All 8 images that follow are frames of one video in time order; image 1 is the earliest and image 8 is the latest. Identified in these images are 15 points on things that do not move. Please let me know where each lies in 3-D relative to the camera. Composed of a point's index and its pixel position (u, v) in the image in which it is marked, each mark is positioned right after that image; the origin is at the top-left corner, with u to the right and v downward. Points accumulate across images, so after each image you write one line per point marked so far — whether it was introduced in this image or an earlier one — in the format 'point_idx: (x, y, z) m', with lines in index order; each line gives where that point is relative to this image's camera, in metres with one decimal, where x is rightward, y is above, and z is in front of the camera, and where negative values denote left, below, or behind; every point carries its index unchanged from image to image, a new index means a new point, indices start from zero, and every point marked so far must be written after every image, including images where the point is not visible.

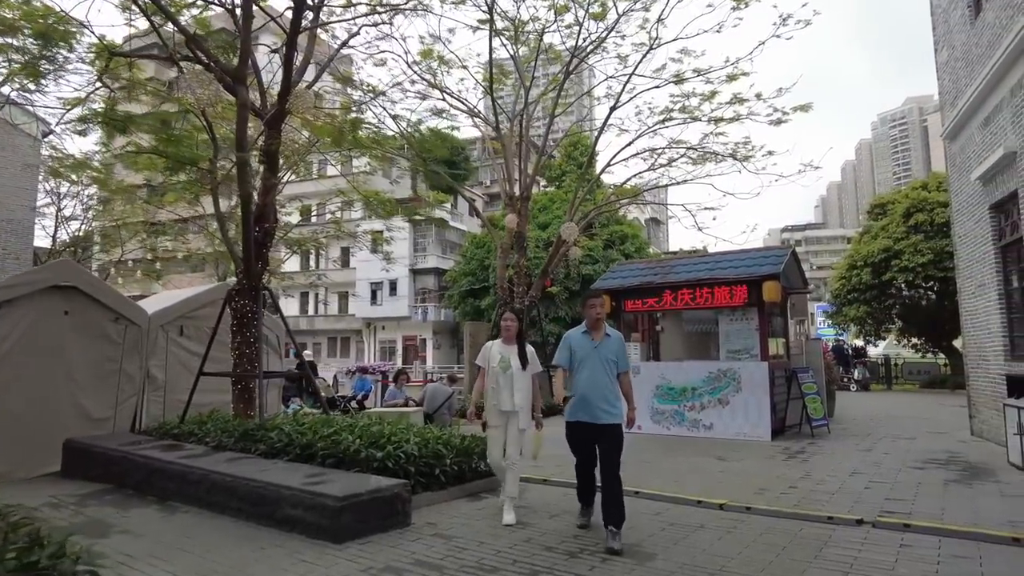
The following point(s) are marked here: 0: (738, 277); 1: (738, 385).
0: (+3.5, +0.2, +10.0) m
1: (+3.4, -1.5, +10.0) m
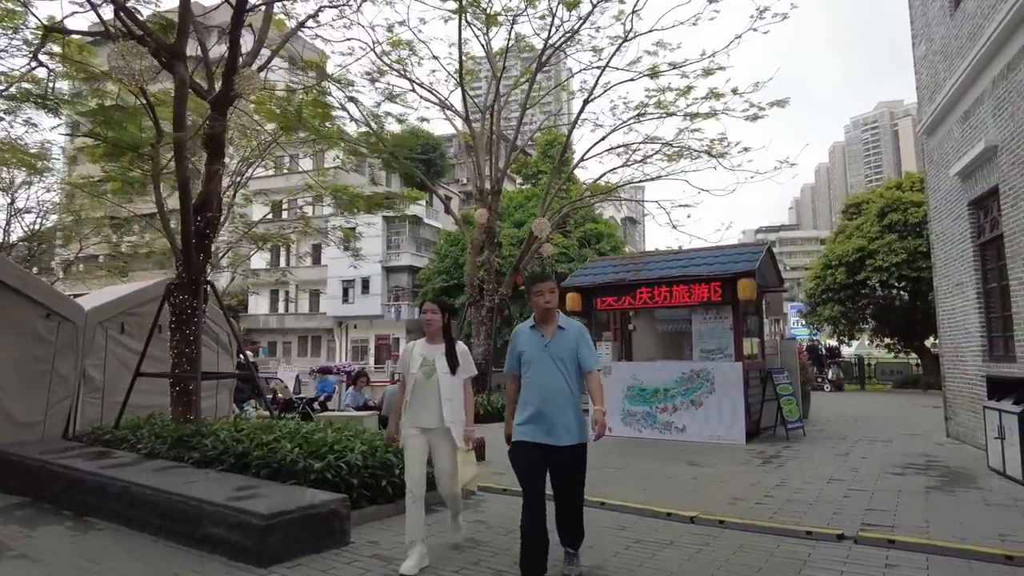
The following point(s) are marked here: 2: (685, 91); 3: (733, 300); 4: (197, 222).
0: (+3.0, +0.2, +9.7) m
1: (+2.9, -1.4, +9.6) m
2: (+4.2, +4.8, +15.9) m
3: (+3.2, -0.2, +9.6) m
4: (-3.6, +0.8, +7.4) m
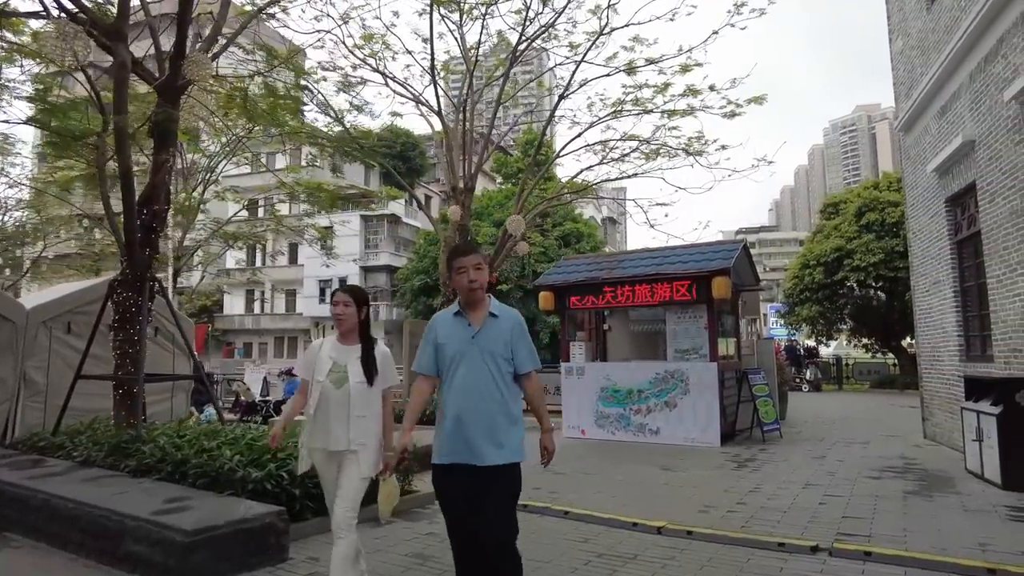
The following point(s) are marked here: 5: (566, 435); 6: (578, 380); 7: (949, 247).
0: (+2.5, +0.2, +9.4) m
1: (+2.5, -1.4, +9.4) m
2: (+3.6, +4.8, +15.7) m
3: (+2.8, -0.2, +9.4) m
4: (-3.9, +0.8, +7.0) m
5: (+0.8, -2.3, +10.4) m
6: (+1.0, -1.4, +10.3) m
7: (+5.7, +0.5, +8.5) m
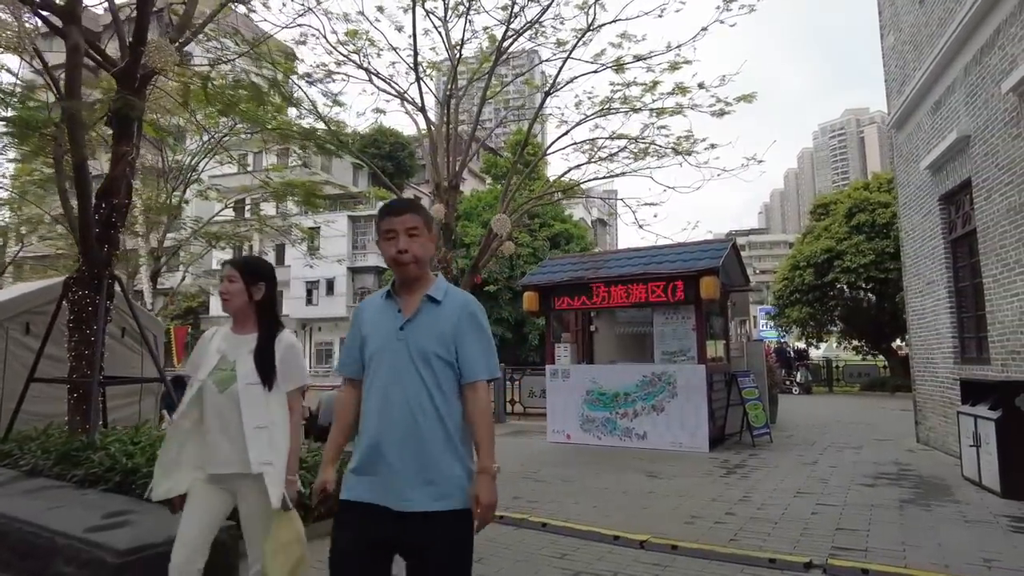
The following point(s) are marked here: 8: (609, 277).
0: (+2.3, +0.2, +9.2) m
1: (+2.2, -1.4, +9.1) m
2: (+3.3, +4.8, +15.4) m
3: (+2.6, -0.2, +9.1) m
4: (-4.2, +0.8, +6.6) m
5: (+0.6, -2.3, +10.1) m
6: (+0.8, -1.5, +10.0) m
7: (+5.5, +0.5, +8.3) m
8: (+1.4, +0.2, +9.6) m
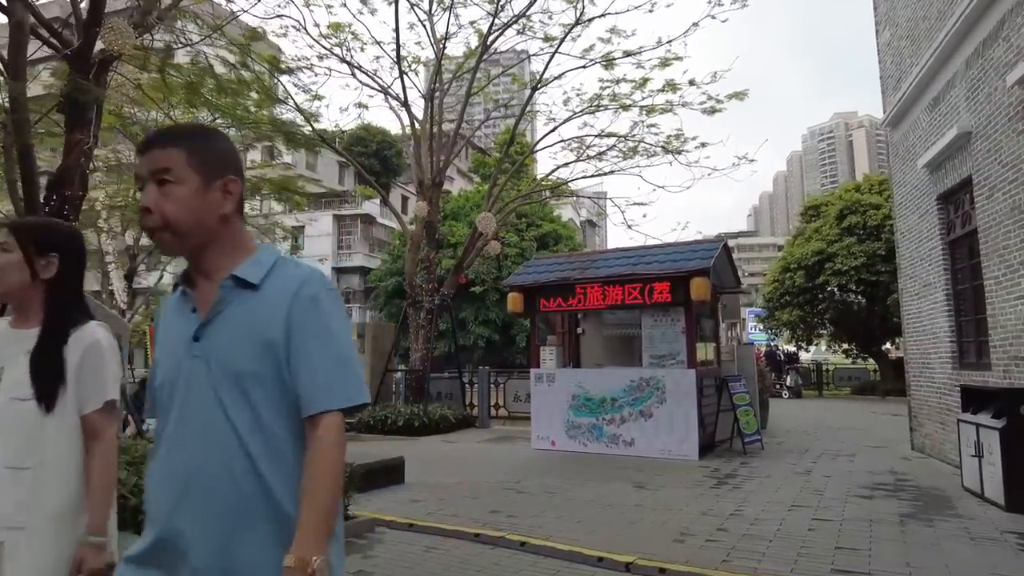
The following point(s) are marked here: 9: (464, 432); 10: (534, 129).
0: (+2.0, +0.2, +8.8) m
1: (+2.0, -1.4, +8.7) m
2: (+3.0, +4.7, +15.1) m
3: (+2.3, -0.2, +8.8) m
4: (-4.3, +0.8, +6.2) m
5: (+0.3, -2.3, +9.7) m
6: (+0.5, -1.5, +9.7) m
7: (+5.3, +0.5, +8.0) m
8: (+1.2, +0.1, +9.3) m
9: (-0.9, -2.7, +12.1) m
10: (+0.6, +4.3, +17.8) m
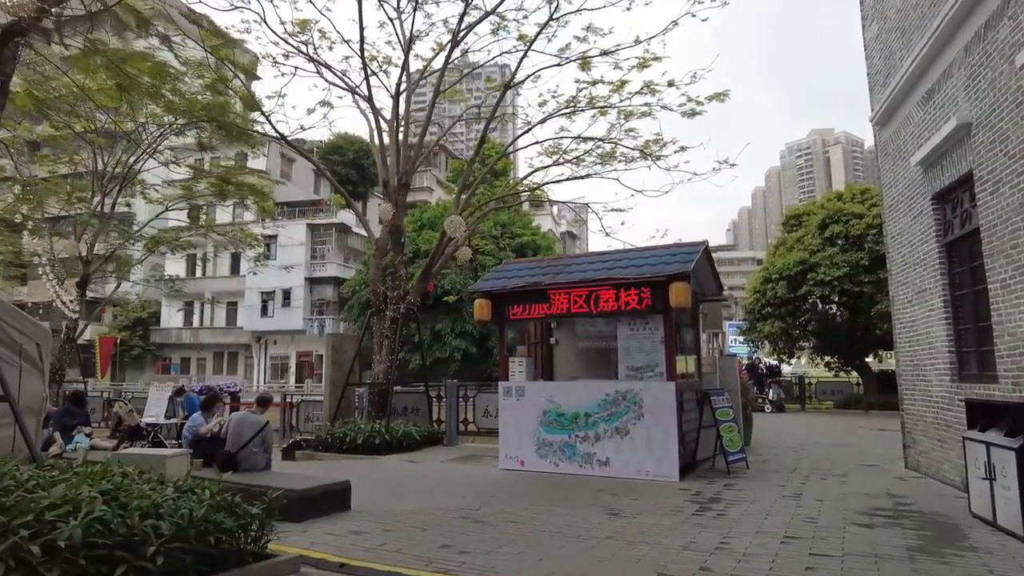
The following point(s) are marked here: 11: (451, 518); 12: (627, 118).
0: (+1.6, +0.1, +8.2) m
1: (+1.6, -1.5, +8.0) m
2: (+2.4, +4.5, +14.5) m
3: (+1.9, -0.2, +8.1) m
4: (-4.7, +0.8, +5.4) m
5: (-0.1, -2.4, +9.0) m
6: (+0.1, -1.5, +8.9) m
7: (+4.8, +0.4, +7.5) m
8: (+0.7, +0.1, +8.6) m
9: (-1.4, -2.8, +11.3) m
10: (-0.1, +4.1, +17.2) m
11: (-0.6, -2.1, +6.0) m
12: (+2.7, +3.9, +15.1) m
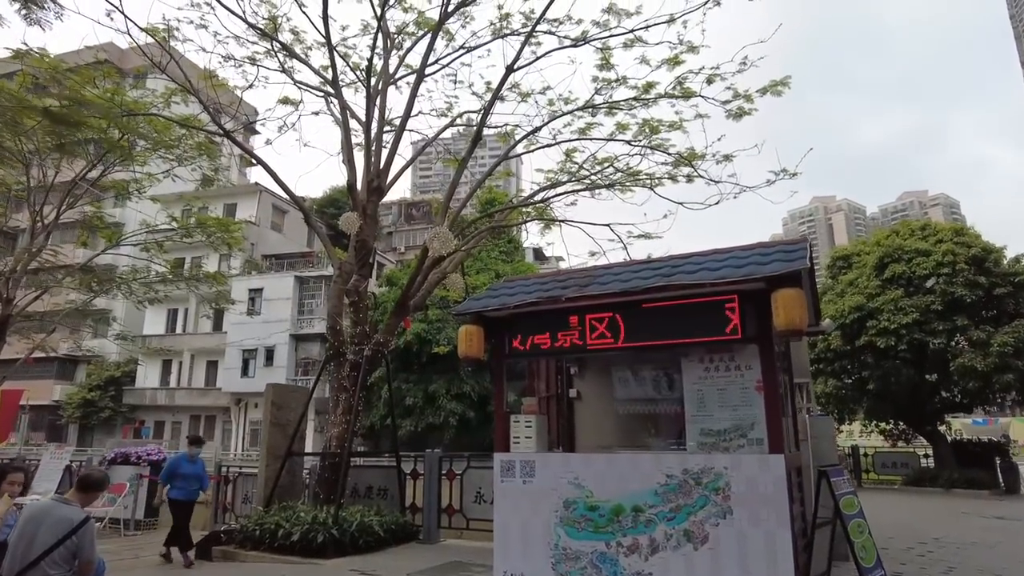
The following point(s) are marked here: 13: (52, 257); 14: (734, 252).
0: (+1.6, 0.0, +5.2) m
1: (+1.6, -1.6, +4.9) m
2: (+2.5, +3.8, +12.0) m
3: (+1.9, -0.4, +5.1) m
4: (-4.7, +1.0, +2.5) m
5: (-0.1, -2.6, +5.7) m
6: (+0.1, -1.7, +5.8) m
7: (+4.9, +0.4, +4.5) m
8: (+0.8, -0.1, +5.6) m
9: (-1.4, -3.2, +8.0) m
10: (0.0, +3.0, +14.5) m
11: (-0.5, -2.0, +2.8) m
12: (+2.7, +3.1, +12.5) m
13: (-13.5, +0.9, +19.3) m
14: (+1.9, +0.3, +5.7) m
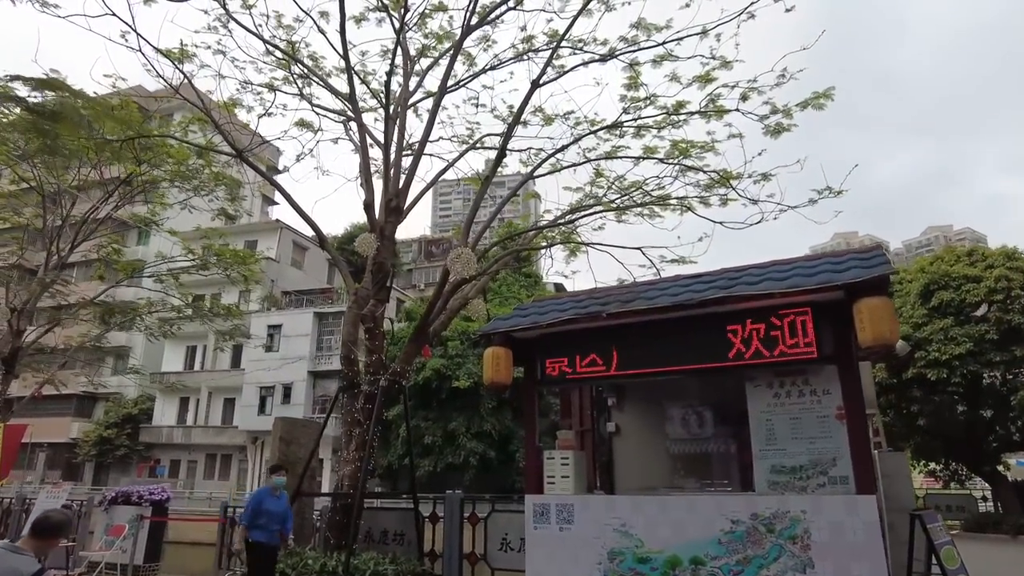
0: (+1.9, -0.1, +4.5) m
1: (+1.8, -1.7, +4.1) m
2: (+2.9, +3.3, +11.4) m
3: (+2.2, -0.4, +4.3) m
4: (-4.5, +1.0, +2.0) m
5: (+0.1, -2.7, +4.9) m
6: (+0.3, -1.8, +5.0) m
7: (+5.1, +0.4, +3.7) m
8: (+1.0, -0.2, +4.9) m
9: (-1.1, -3.5, +7.2) m
10: (+0.5, +2.4, +14.0) m
11: (-0.4, -1.9, +2.1) m
12: (+3.2, +2.6, +11.9) m
13: (-12.9, -0.1, +19.0) m
14: (+2.2, +0.2, +5.0) m
